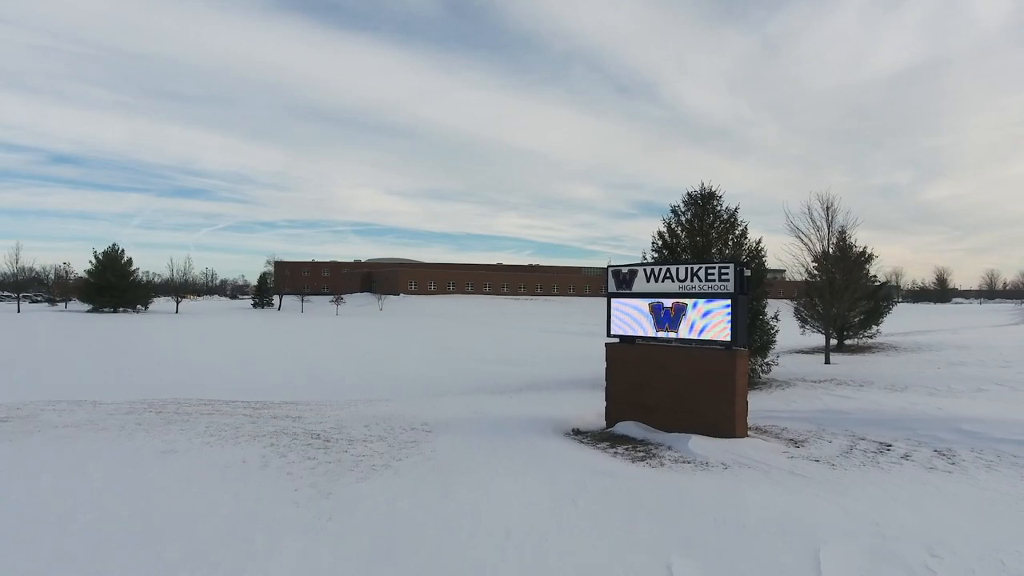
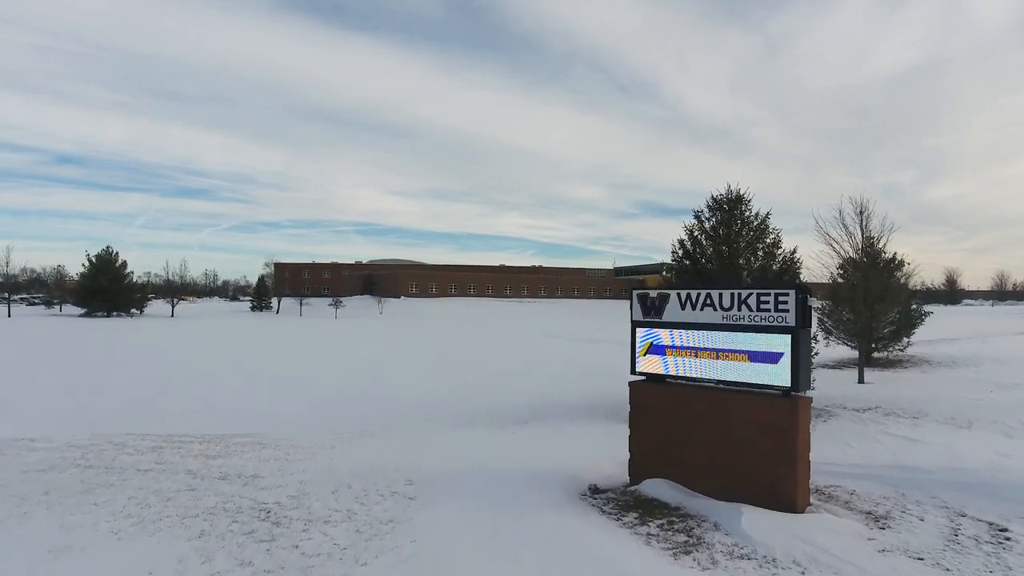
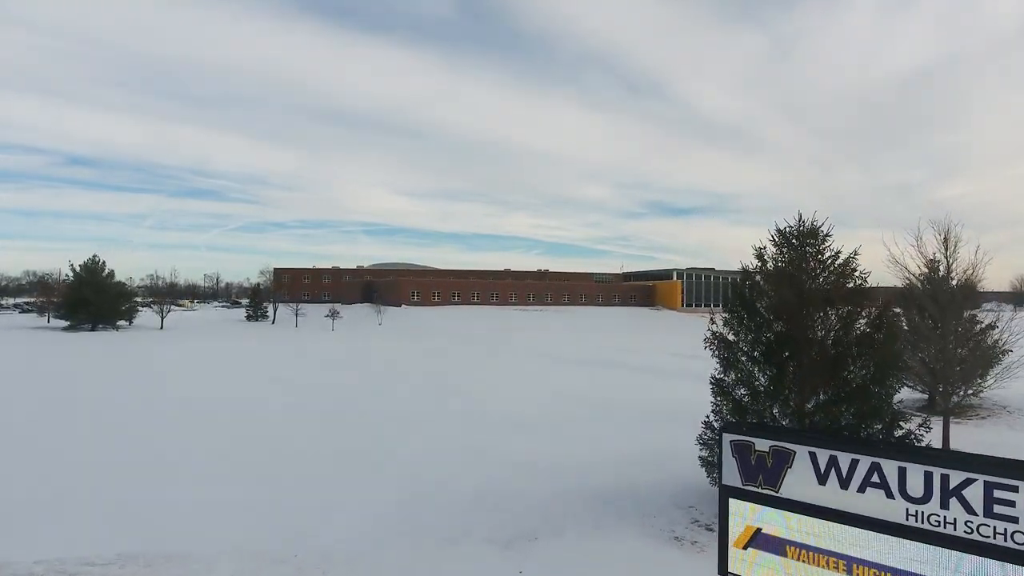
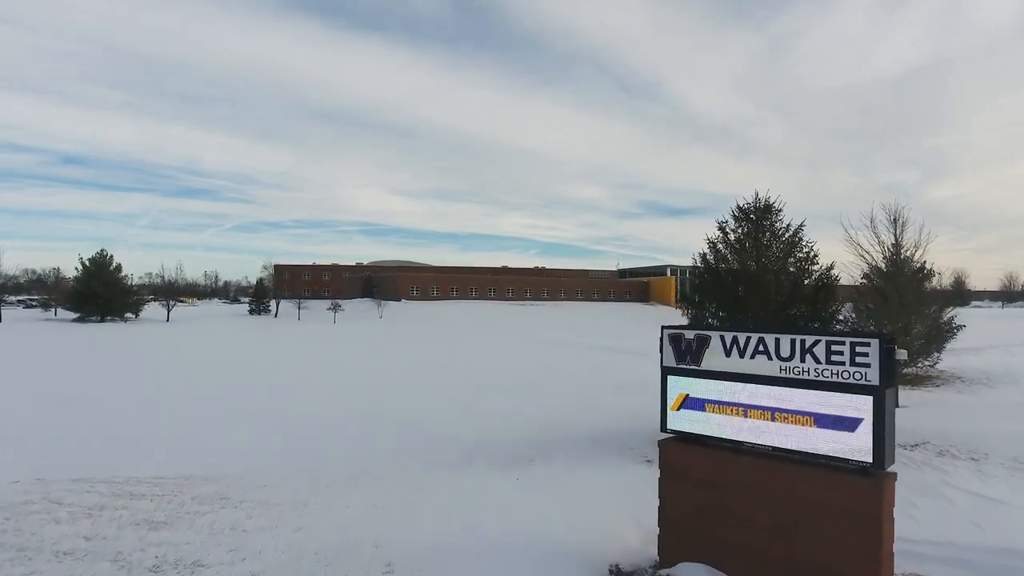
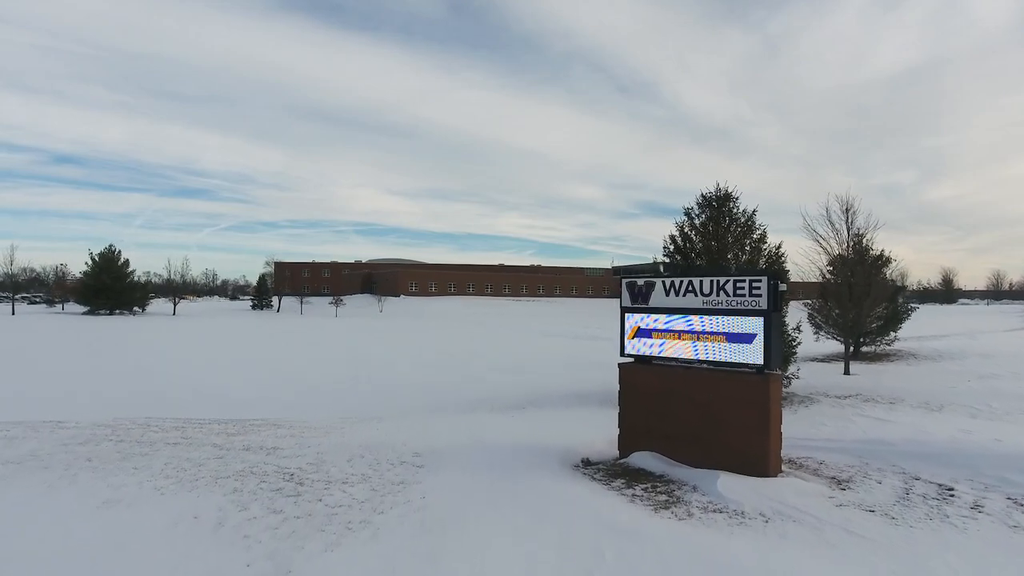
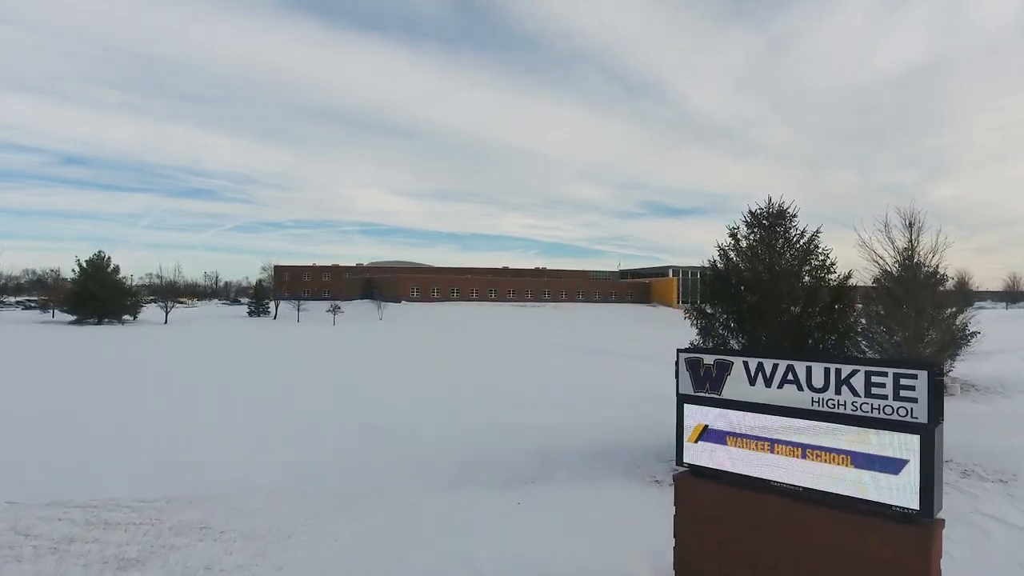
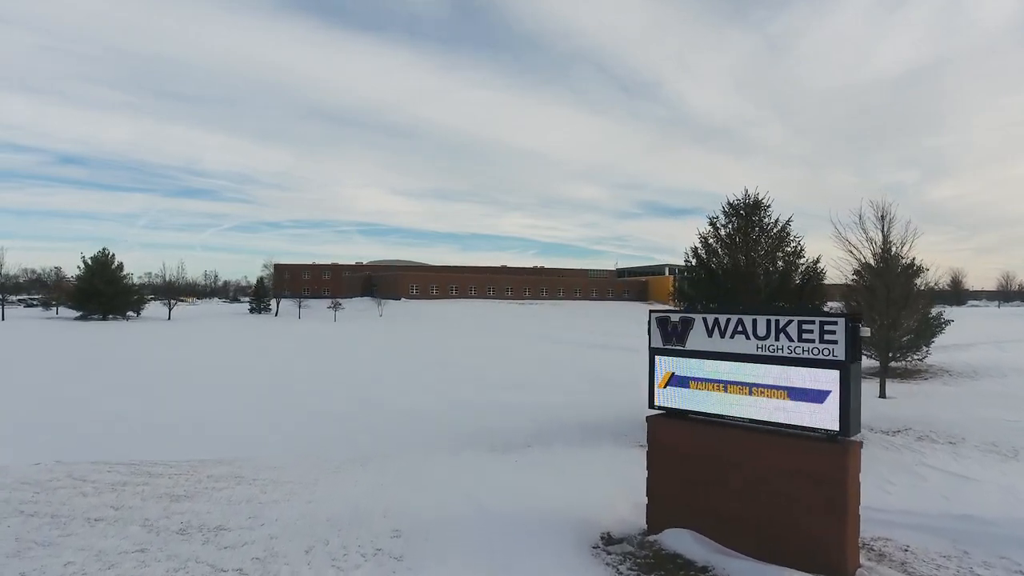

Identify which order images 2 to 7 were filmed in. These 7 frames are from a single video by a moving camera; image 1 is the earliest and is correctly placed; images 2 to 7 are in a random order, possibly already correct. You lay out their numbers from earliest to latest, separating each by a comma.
5, 2, 7, 4, 6, 3
